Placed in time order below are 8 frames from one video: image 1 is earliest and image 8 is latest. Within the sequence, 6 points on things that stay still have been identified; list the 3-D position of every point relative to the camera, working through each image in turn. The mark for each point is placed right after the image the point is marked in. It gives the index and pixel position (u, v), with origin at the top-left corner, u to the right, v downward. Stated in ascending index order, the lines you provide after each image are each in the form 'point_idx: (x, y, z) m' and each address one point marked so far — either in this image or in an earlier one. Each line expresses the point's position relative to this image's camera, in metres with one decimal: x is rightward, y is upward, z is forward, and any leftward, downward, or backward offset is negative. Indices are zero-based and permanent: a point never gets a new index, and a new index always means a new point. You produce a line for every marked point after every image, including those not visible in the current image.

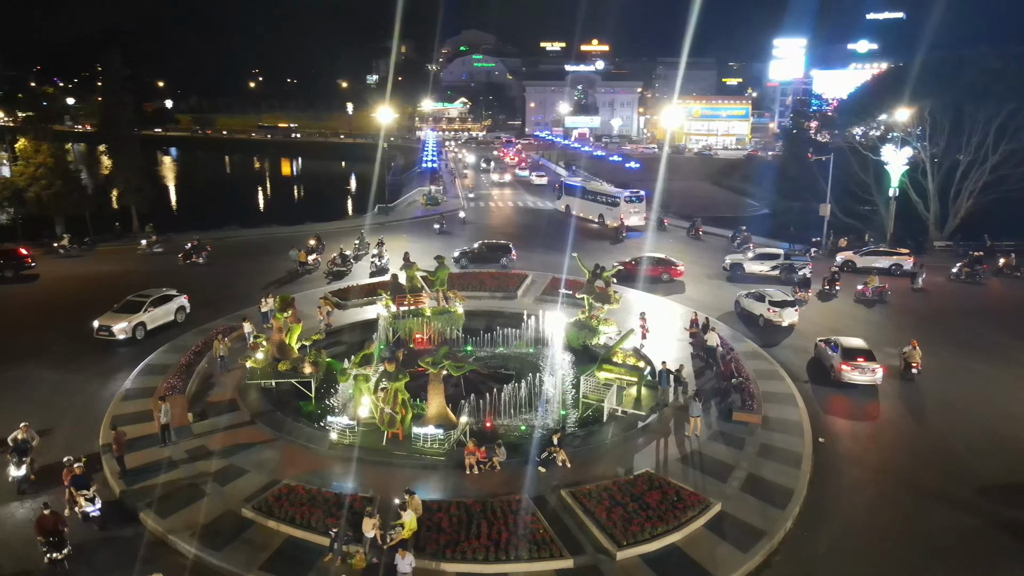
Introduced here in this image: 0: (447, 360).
0: (-1.4, -1.4, +14.3) m
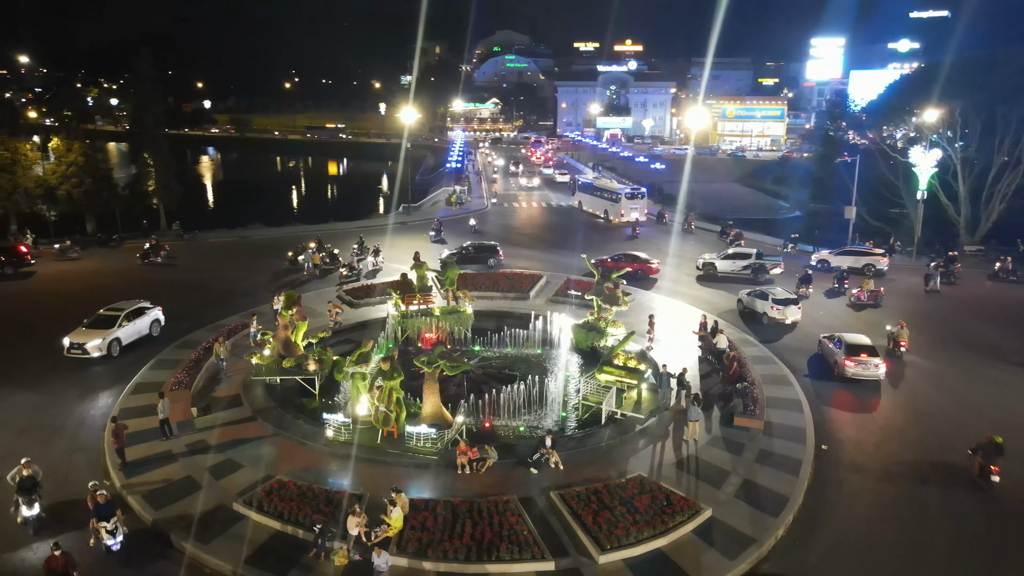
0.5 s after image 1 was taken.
0: (-1.4, -1.4, +14.3) m
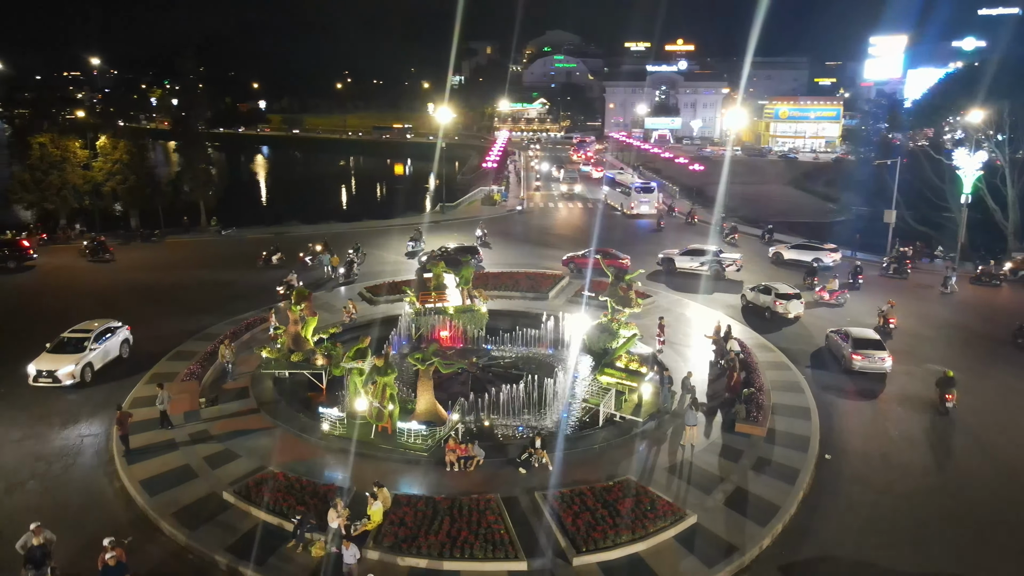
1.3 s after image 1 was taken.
0: (-1.6, -1.4, +14.4) m
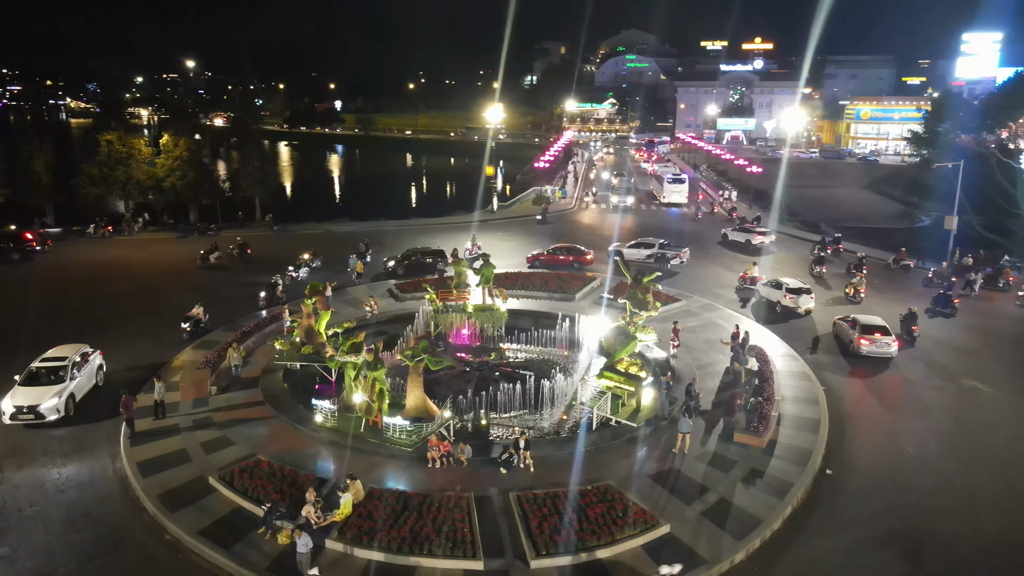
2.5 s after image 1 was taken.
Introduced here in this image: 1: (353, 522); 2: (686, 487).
0: (-1.7, -1.3, +14.6) m
1: (-2.5, -3.6, +11.4) m
2: (+3.1, -3.5, +13.1) m
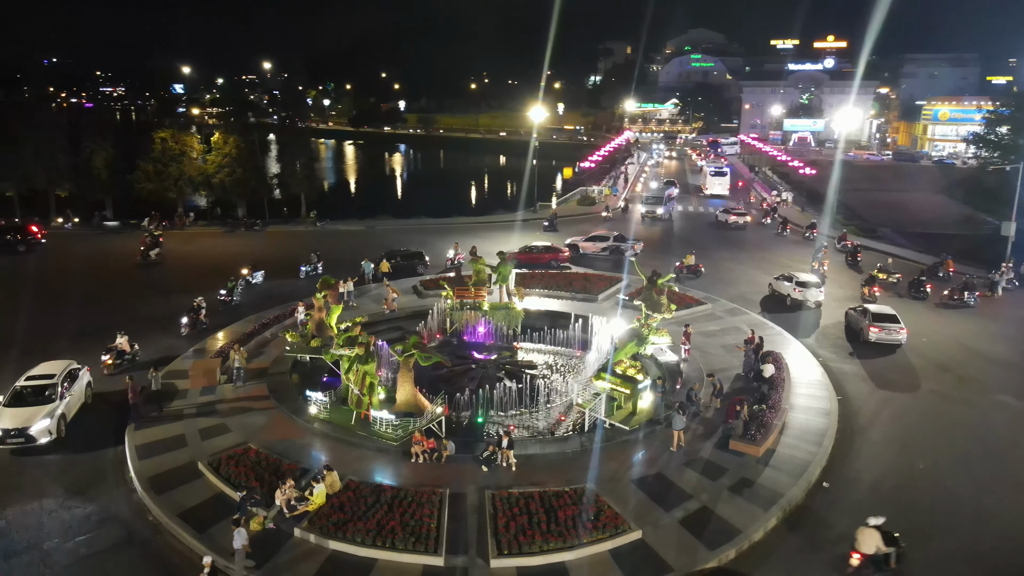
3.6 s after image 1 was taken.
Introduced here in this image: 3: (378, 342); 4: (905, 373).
0: (-1.9, -1.3, +14.7) m
1: (-3.0, -3.5, +11.6) m
2: (+2.7, -3.6, +12.8) m
3: (-3.7, -1.3, +21.7) m
4: (+10.4, -2.2, +19.5) m
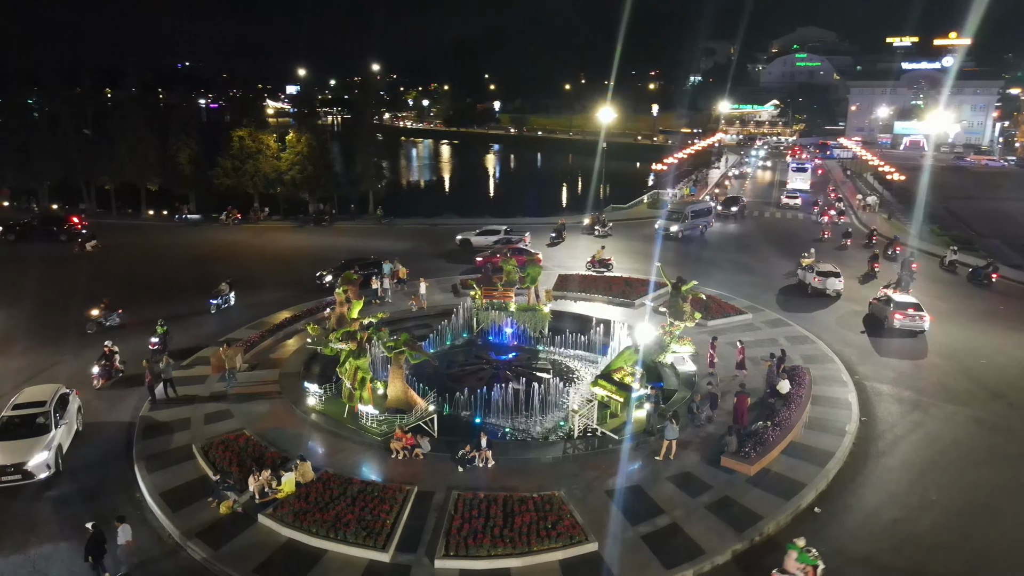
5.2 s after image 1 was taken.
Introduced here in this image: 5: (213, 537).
0: (-2.1, -1.2, +14.8) m
1: (-3.6, -3.5, +11.9) m
2: (+2.2, -3.7, +12.4) m
3: (-3.0, -1.2, +22.1) m
4: (+10.7, -2.6, +18.0) m
5: (-4.6, -3.8, +11.3) m
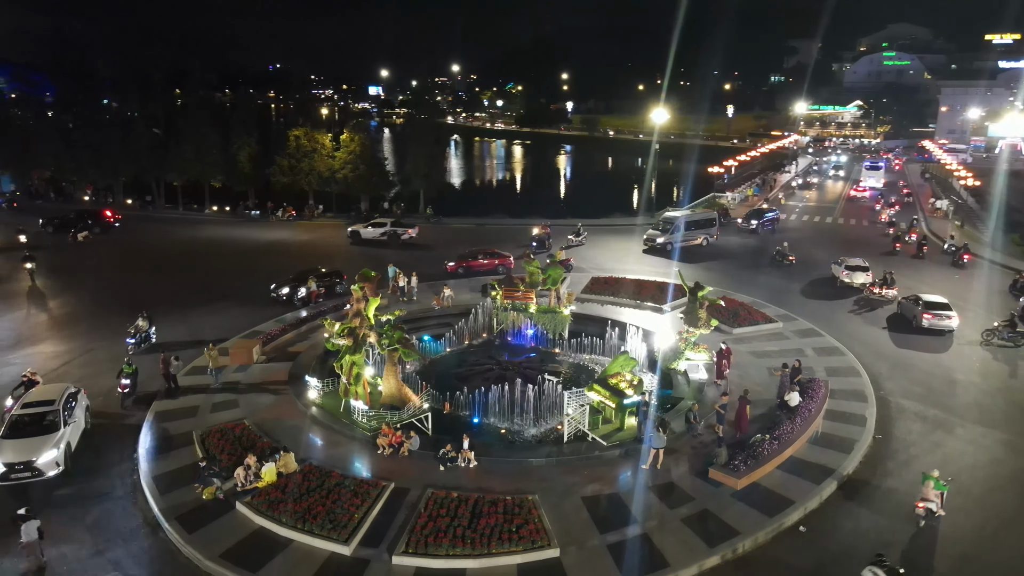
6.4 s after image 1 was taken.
0: (-2.2, -1.2, +15.0) m
1: (-4.1, -3.4, +12.3) m
2: (+1.7, -3.8, +12.1) m
3: (-2.4, -1.2, +22.3) m
4: (+10.8, -2.9, +16.9) m
5: (-5.2, -3.7, +11.7) m
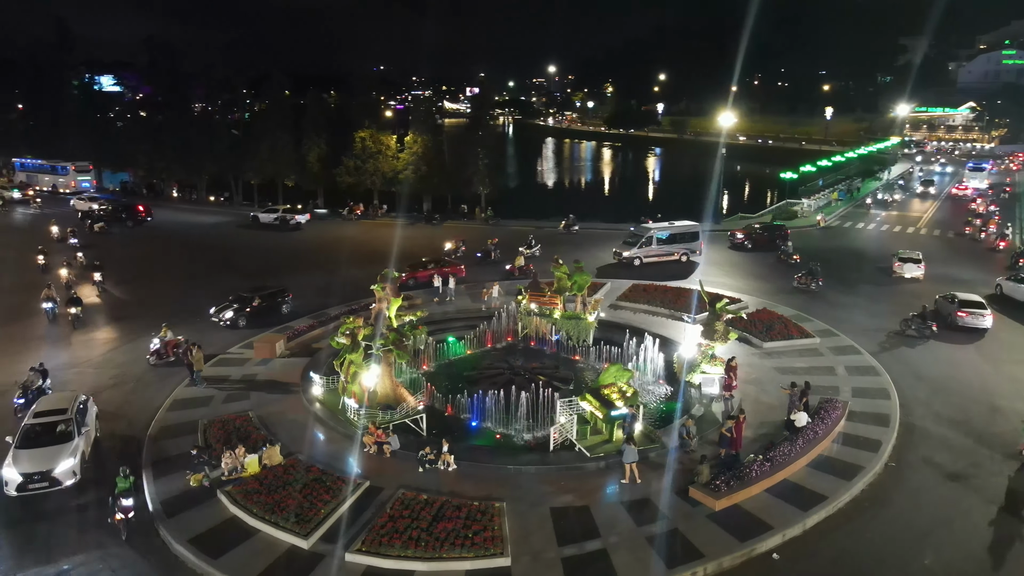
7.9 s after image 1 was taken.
0: (-2.4, -1.2, +15.3) m
1: (-4.6, -3.4, +12.8) m
2: (+1.1, -3.9, +12.0) m
3: (-1.6, -1.2, +22.6) m
4: (+10.7, -3.4, +15.6) m
5: (-5.8, -3.7, +12.4) m
